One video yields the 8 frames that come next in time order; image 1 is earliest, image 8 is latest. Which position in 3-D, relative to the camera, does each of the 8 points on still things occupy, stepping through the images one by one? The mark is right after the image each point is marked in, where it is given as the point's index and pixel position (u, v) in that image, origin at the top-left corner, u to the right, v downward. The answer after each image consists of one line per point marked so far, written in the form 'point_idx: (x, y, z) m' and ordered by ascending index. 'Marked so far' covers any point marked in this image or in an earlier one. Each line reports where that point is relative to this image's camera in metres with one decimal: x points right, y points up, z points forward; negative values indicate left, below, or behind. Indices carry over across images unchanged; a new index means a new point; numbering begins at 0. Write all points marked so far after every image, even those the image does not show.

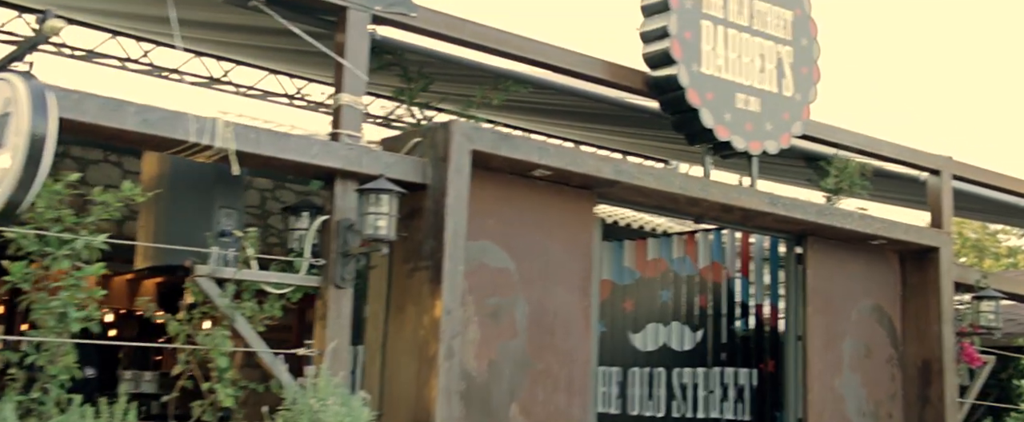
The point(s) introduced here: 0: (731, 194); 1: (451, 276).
0: (+1.5, +0.1, +7.8) m
1: (-0.3, -0.4, +6.3) m
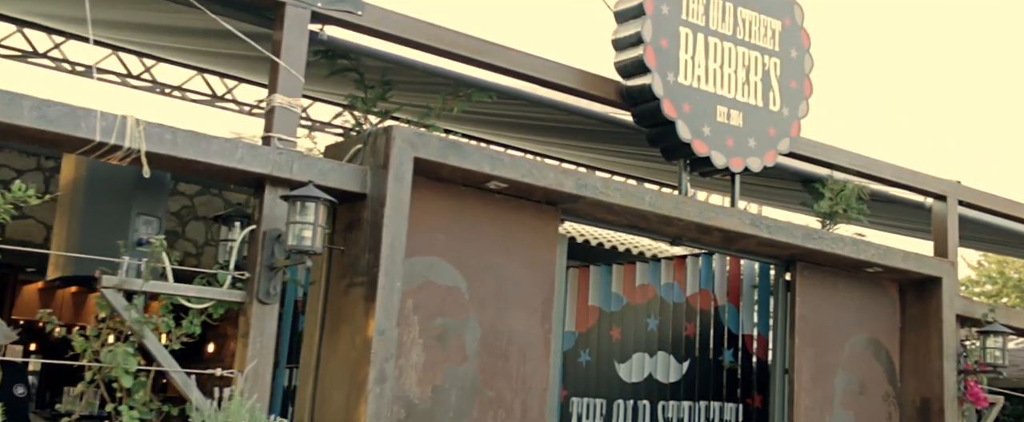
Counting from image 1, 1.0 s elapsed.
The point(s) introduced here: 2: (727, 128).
0: (+1.2, 0.0, +7.3) m
1: (-0.6, -0.4, +5.8) m
2: (+1.4, +0.5, +7.5) m
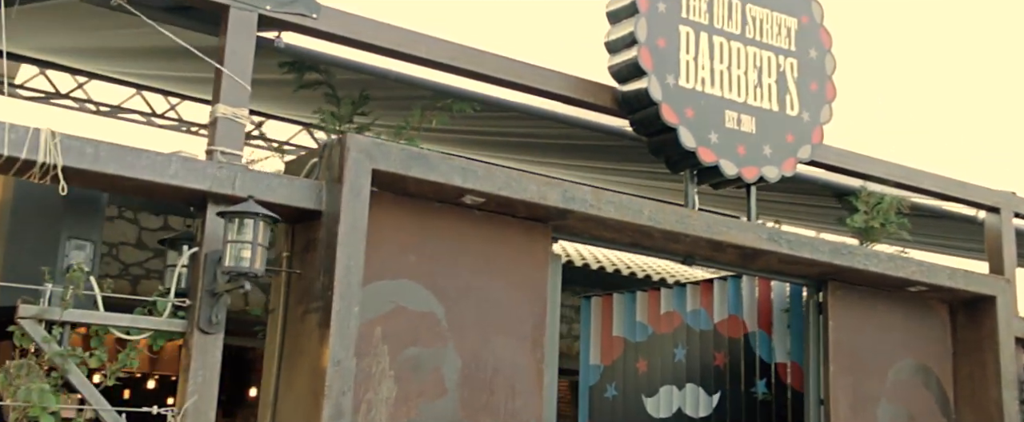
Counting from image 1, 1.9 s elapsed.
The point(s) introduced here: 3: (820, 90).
0: (+1.2, -0.1, +6.6) m
1: (-0.7, -0.5, +5.2) m
2: (+1.3, +0.4, +6.9) m
3: (+1.9, +0.8, +7.4) m
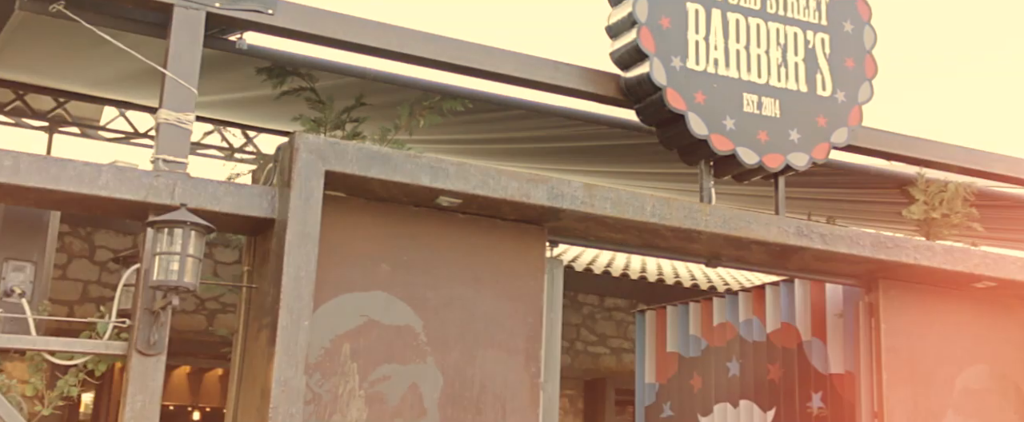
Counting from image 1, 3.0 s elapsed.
0: (+1.1, -0.1, +6.0) m
1: (-0.9, -0.5, +4.8) m
2: (+1.3, +0.5, +6.2) m
3: (+1.9, +0.8, +6.6) m
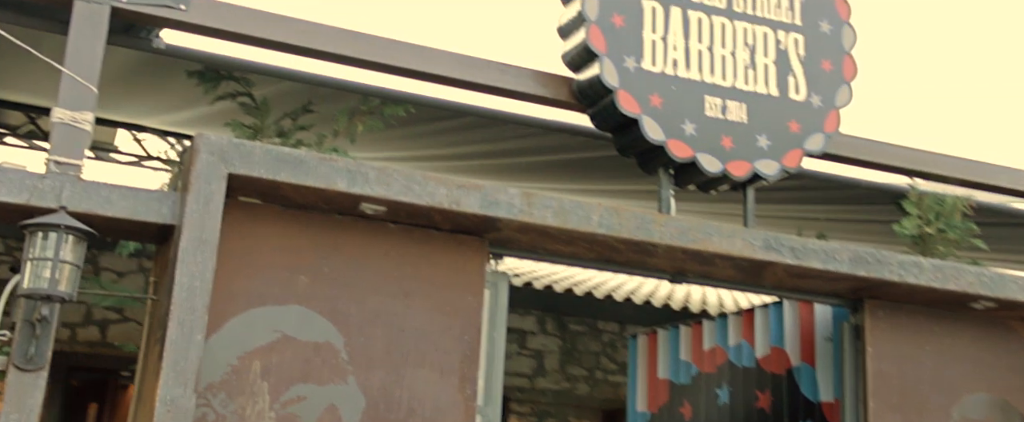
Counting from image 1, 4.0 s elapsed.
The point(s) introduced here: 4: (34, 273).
0: (+0.8, -0.1, +5.5) m
1: (-1.2, -0.5, +4.4) m
2: (+1.0, +0.4, +5.8) m
3: (+1.7, +0.7, +6.2) m
4: (-1.7, -0.2, +4.2) m
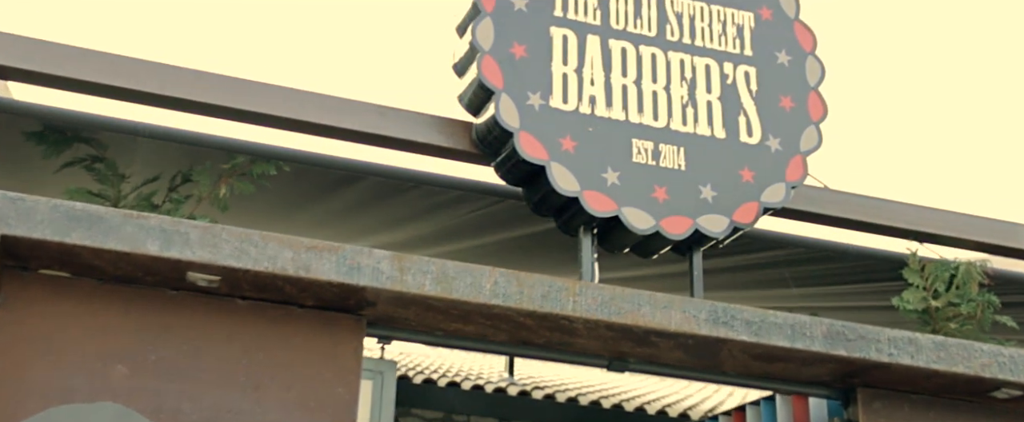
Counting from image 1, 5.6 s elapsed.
0: (+0.4, -0.4, +4.5) m
1: (-1.7, -0.7, +3.4) m
2: (+0.6, +0.2, +4.8) m
3: (+1.3, +0.4, +5.2) m
4: (-2.2, -0.4, +3.4) m
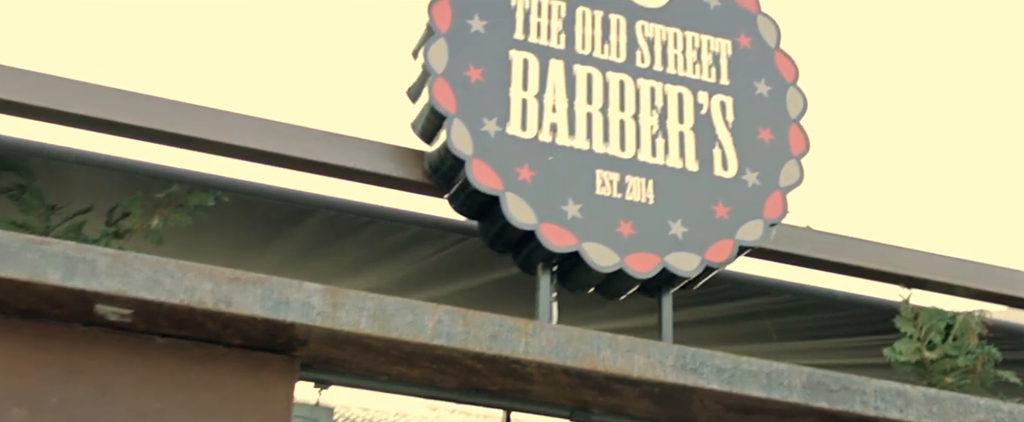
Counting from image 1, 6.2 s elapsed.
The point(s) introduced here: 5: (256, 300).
0: (+0.2, -0.5, +4.1) m
1: (-1.9, -0.8, +3.1) m
2: (+0.4, 0.0, +4.4) m
3: (+1.1, +0.3, +4.8) m
4: (-2.4, -0.5, +3.0) m
5: (-0.8, -0.3, +3.8) m
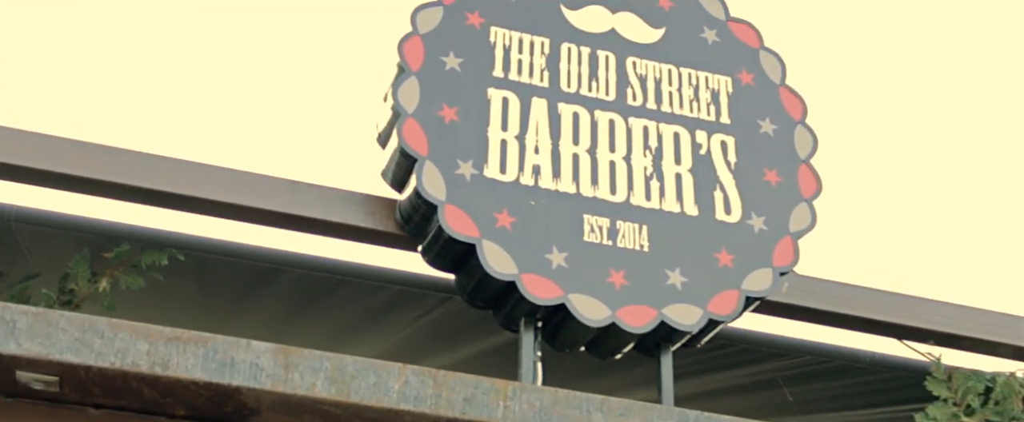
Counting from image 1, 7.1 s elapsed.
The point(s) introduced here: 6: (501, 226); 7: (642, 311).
0: (+0.2, -0.6, +3.6) m
1: (-2.0, -0.9, +2.6) m
2: (+0.3, -0.1, +4.0) m
3: (+1.0, +0.1, +4.4) m
4: (-2.5, -0.6, +2.6) m
5: (-0.9, -0.4, +3.3) m
6: (0.0, 0.0, +3.9) m
7: (+0.4, -0.3, +3.9) m
